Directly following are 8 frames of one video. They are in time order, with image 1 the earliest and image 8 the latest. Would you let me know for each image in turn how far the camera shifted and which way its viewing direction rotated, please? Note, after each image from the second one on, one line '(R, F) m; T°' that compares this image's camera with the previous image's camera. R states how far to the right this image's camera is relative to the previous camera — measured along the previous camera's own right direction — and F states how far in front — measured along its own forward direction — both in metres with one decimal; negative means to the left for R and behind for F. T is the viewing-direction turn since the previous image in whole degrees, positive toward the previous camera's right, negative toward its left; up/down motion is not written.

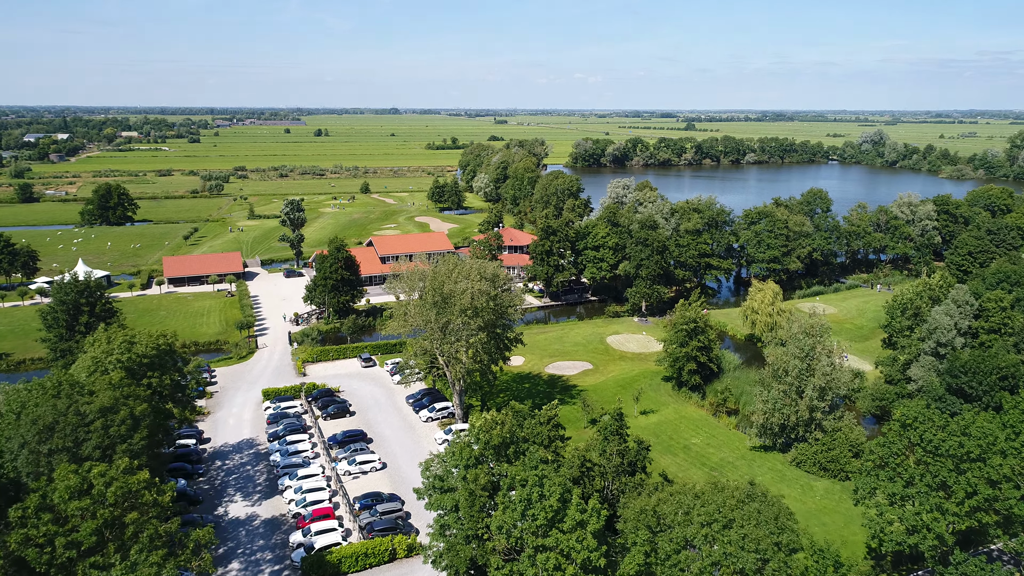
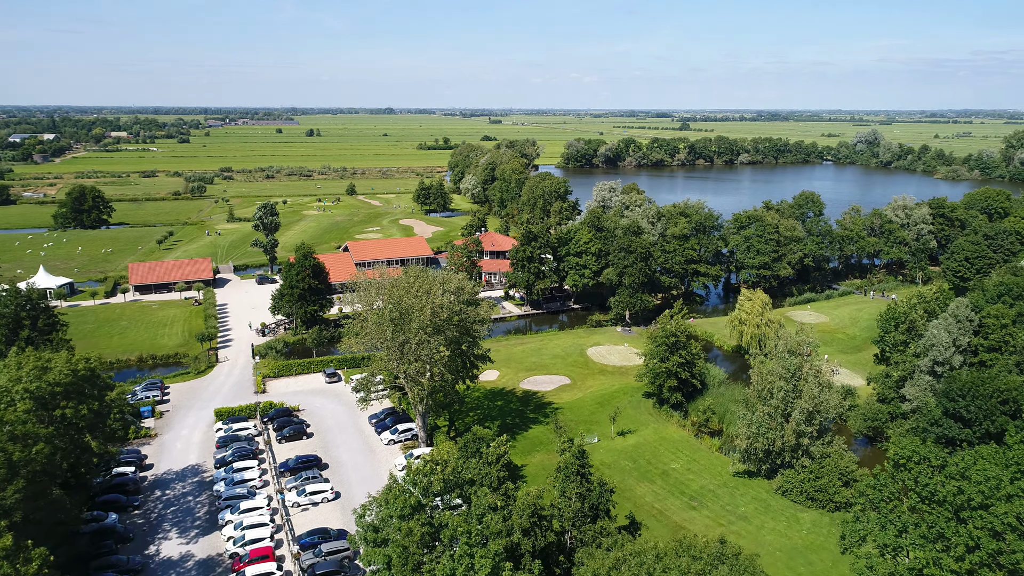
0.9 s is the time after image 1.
(+1.7, +2.9) m; 0°
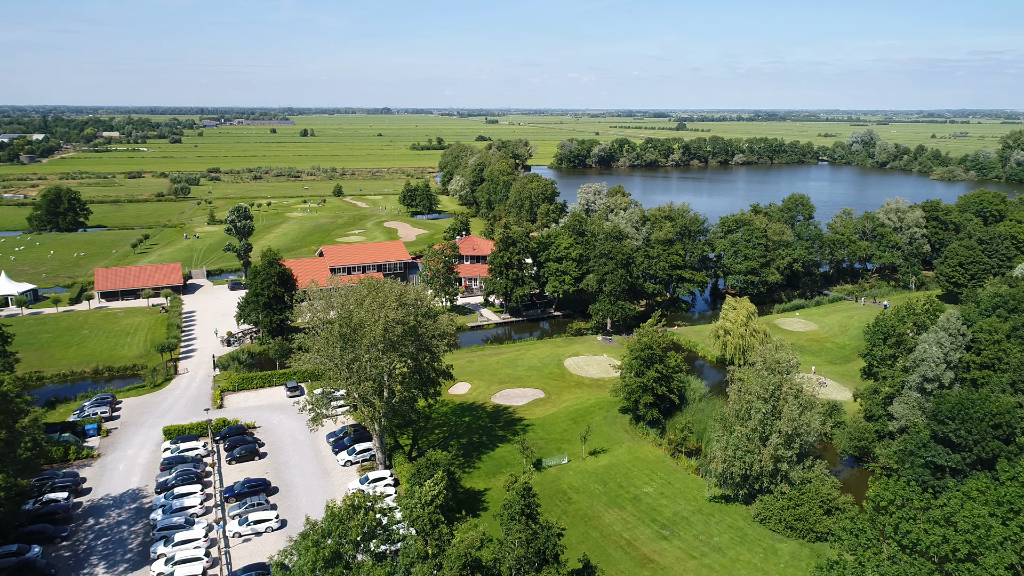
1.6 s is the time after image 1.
(+1.9, +2.5) m; 0°
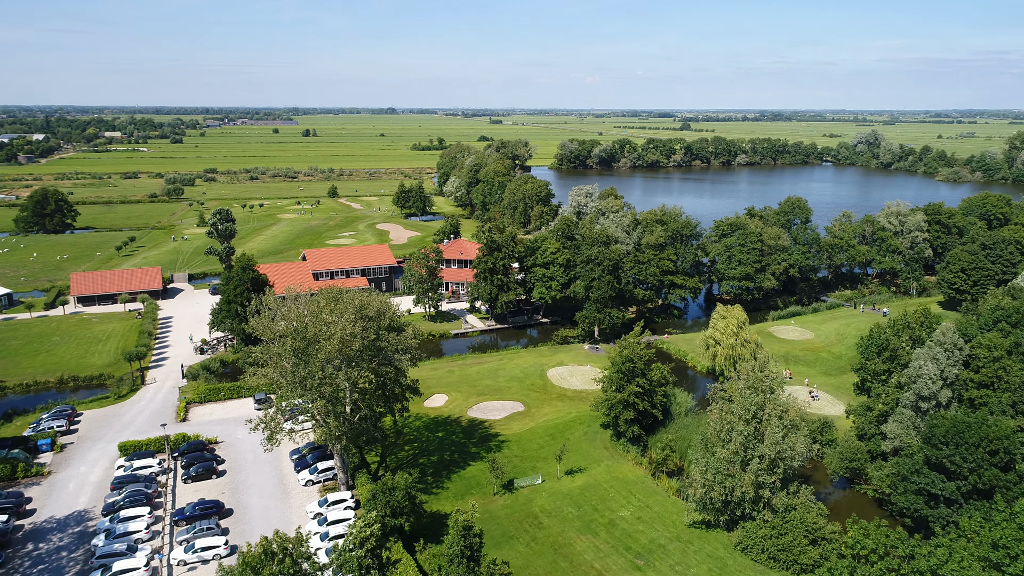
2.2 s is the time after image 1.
(+1.8, +2.1) m; 0°
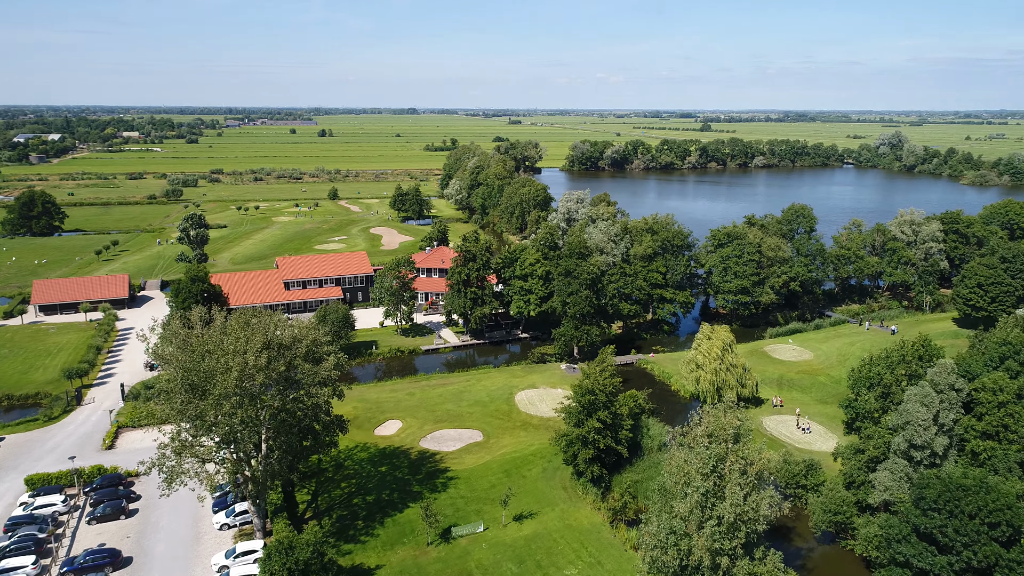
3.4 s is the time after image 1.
(+3.8, +4.3) m; -2°
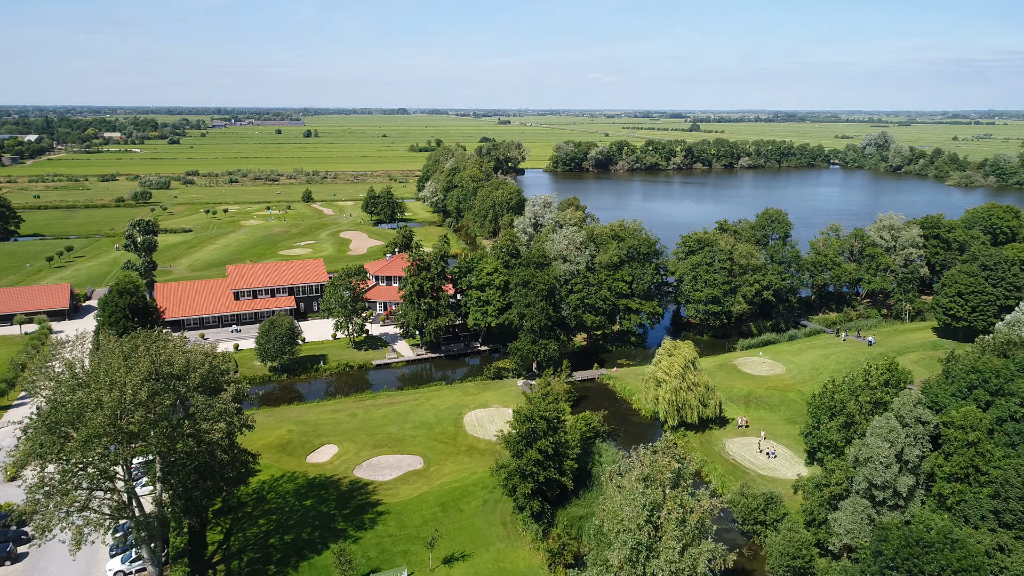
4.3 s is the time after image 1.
(+2.8, +3.2) m; +1°
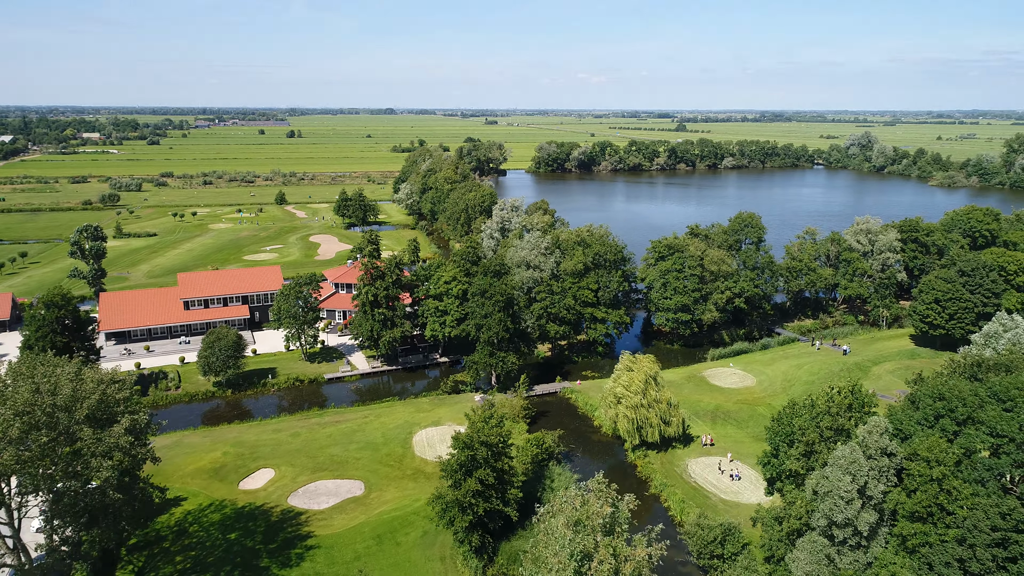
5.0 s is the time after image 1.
(+2.3, +2.6) m; +1°
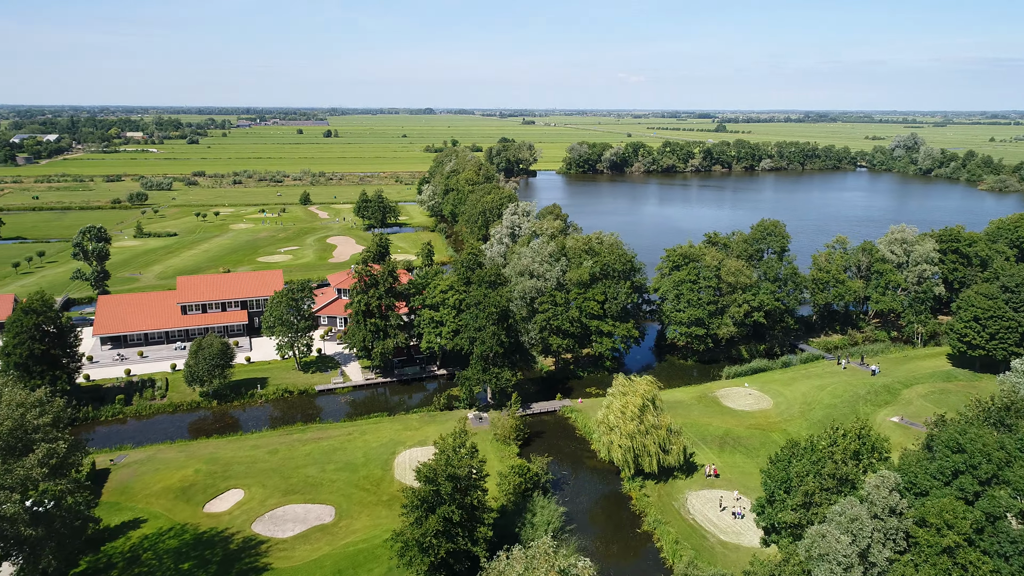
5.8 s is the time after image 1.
(+2.7, +3.0) m; -3°
